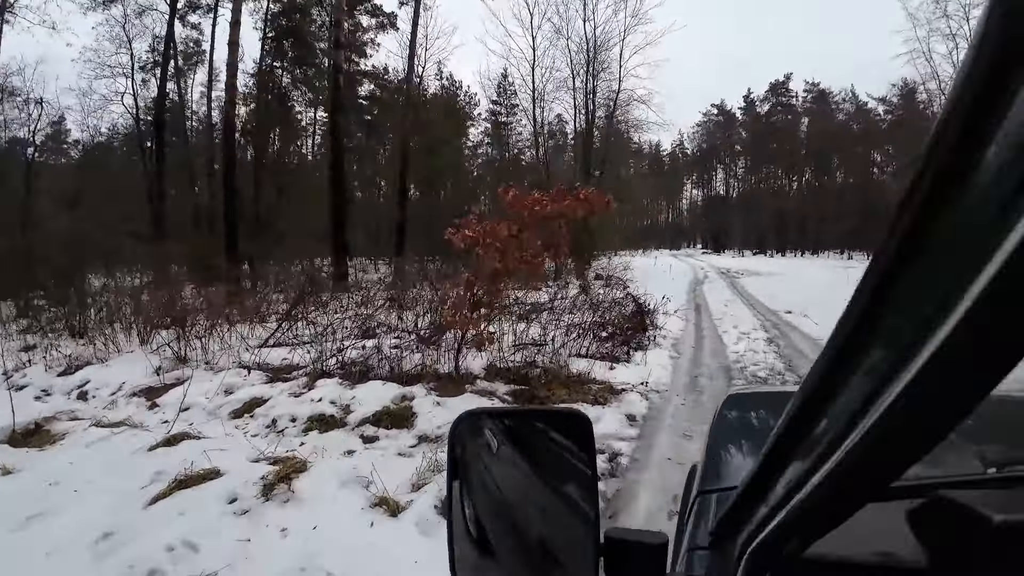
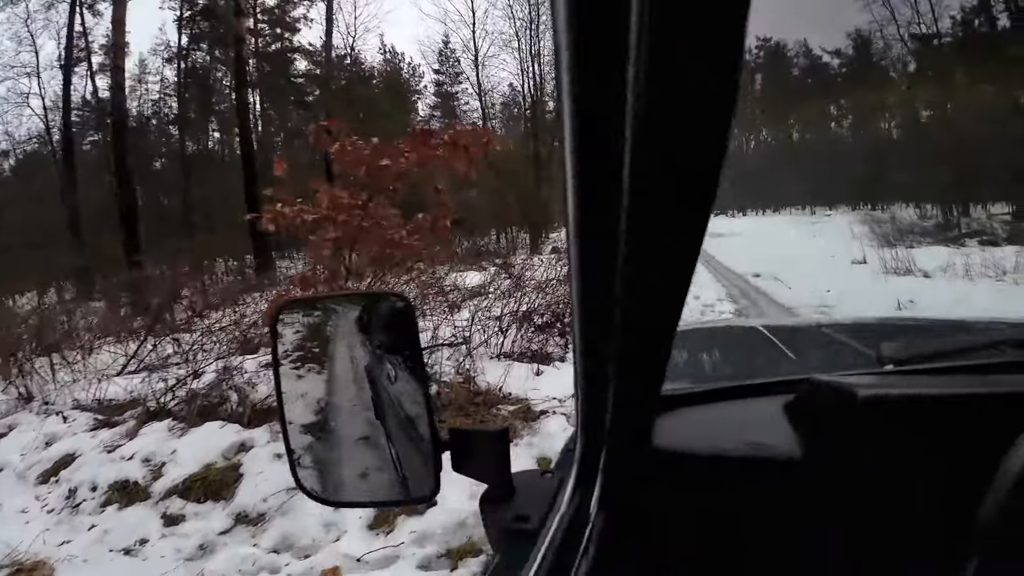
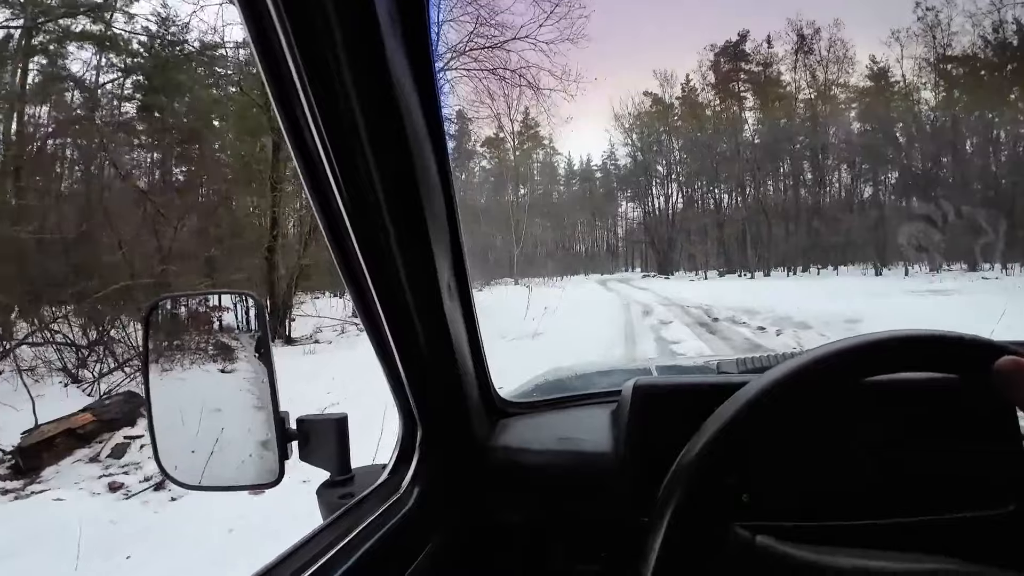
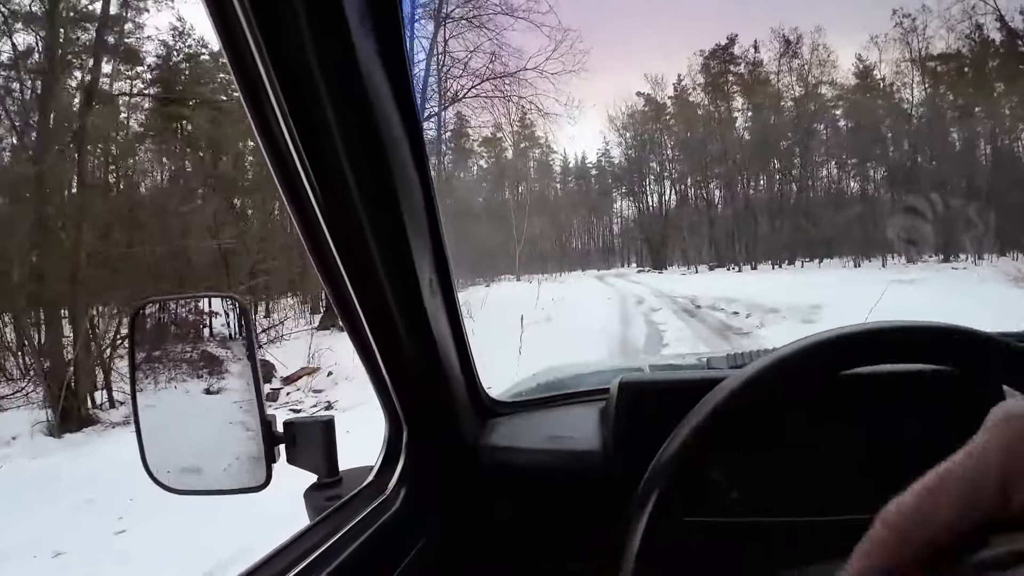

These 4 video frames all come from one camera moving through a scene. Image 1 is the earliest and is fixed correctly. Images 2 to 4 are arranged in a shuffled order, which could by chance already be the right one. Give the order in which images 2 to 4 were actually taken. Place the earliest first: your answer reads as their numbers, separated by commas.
2, 4, 3
